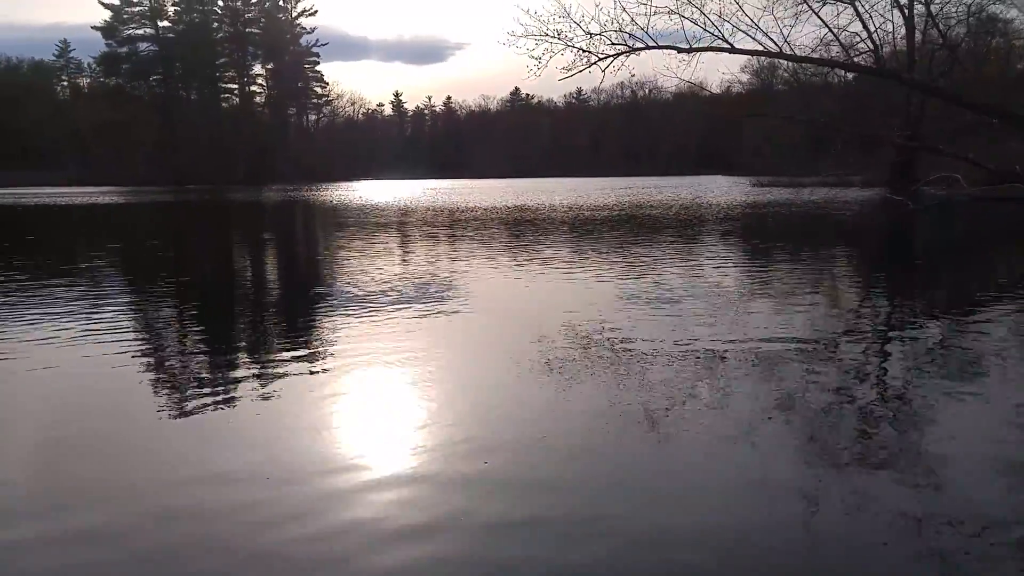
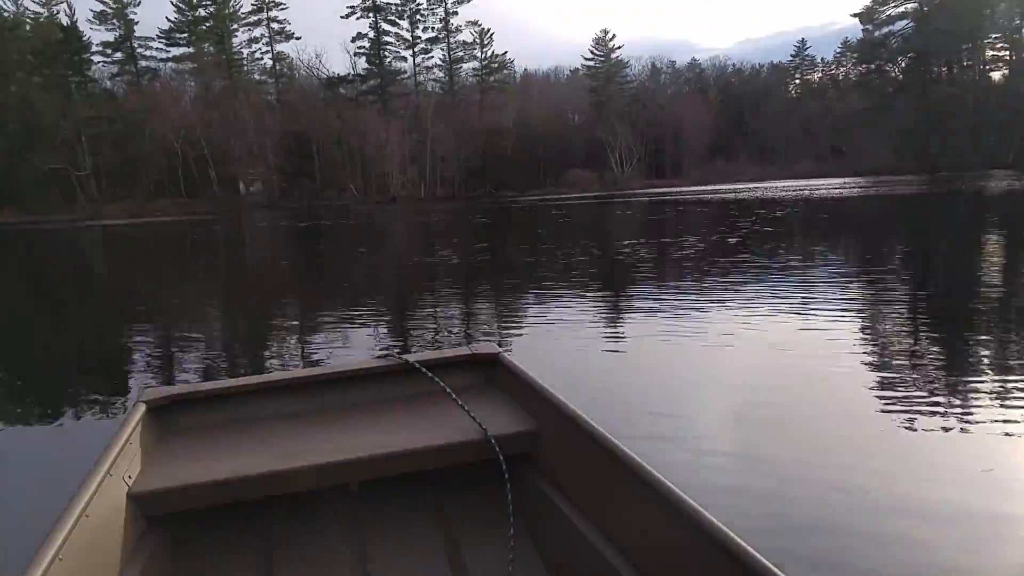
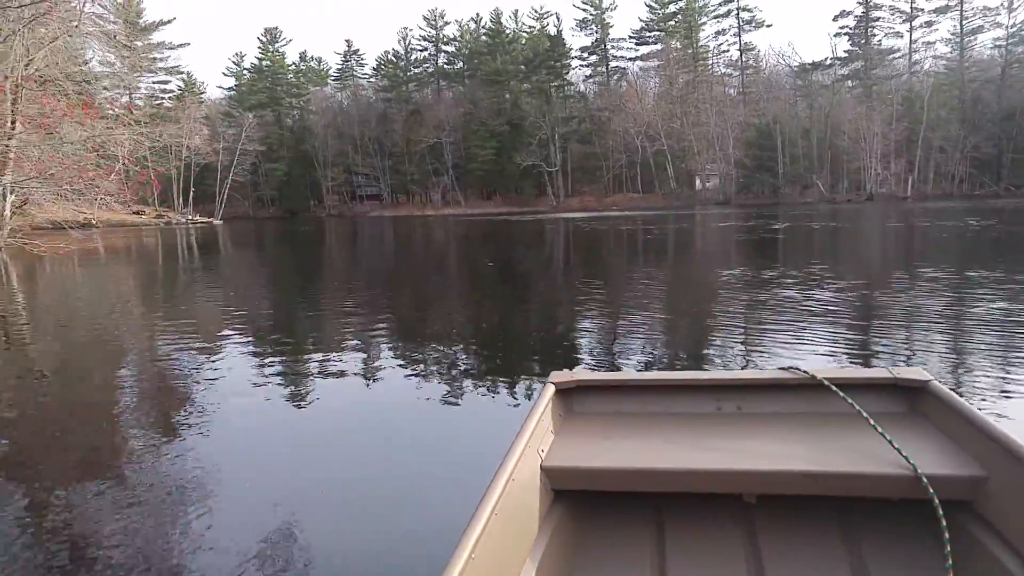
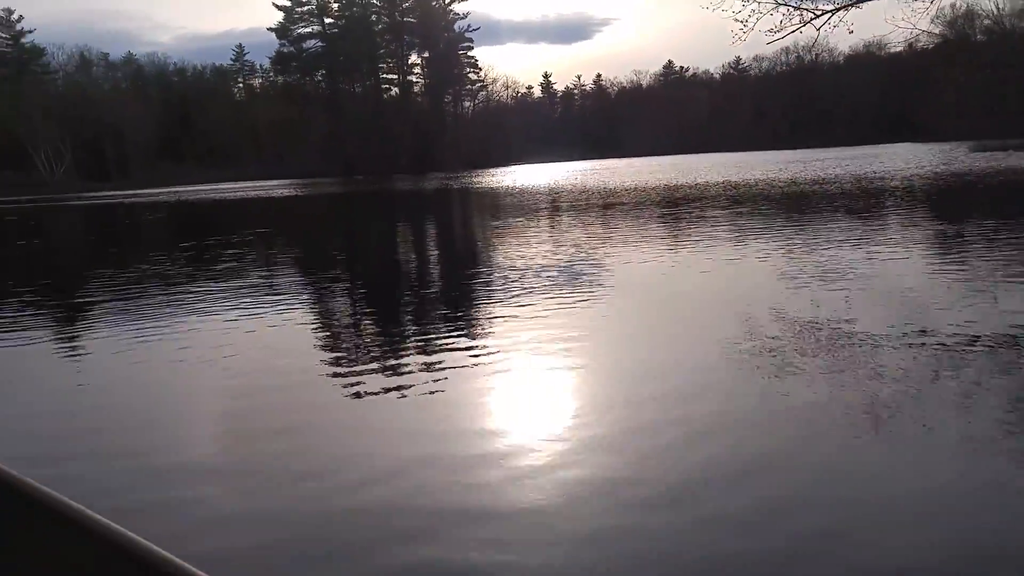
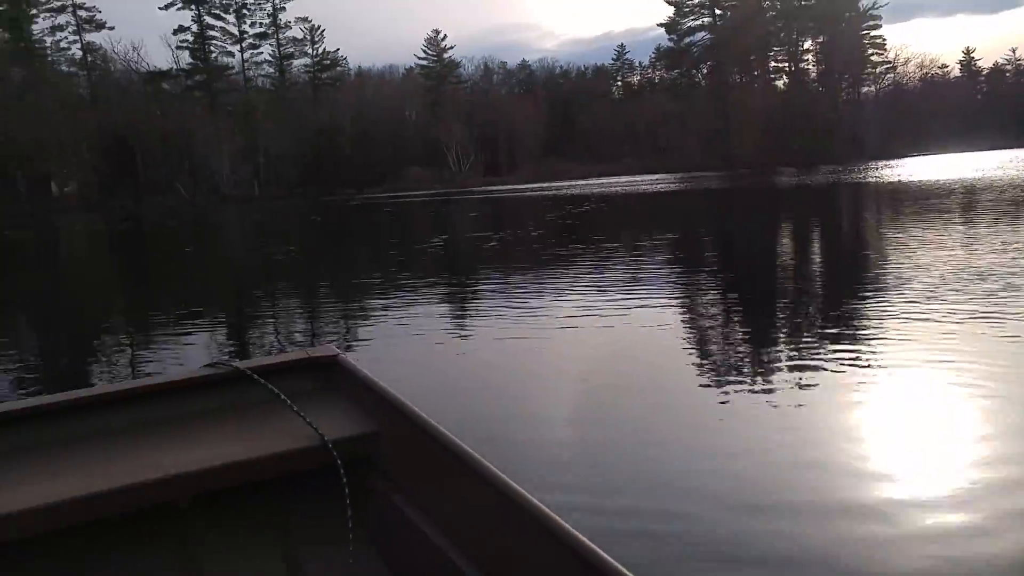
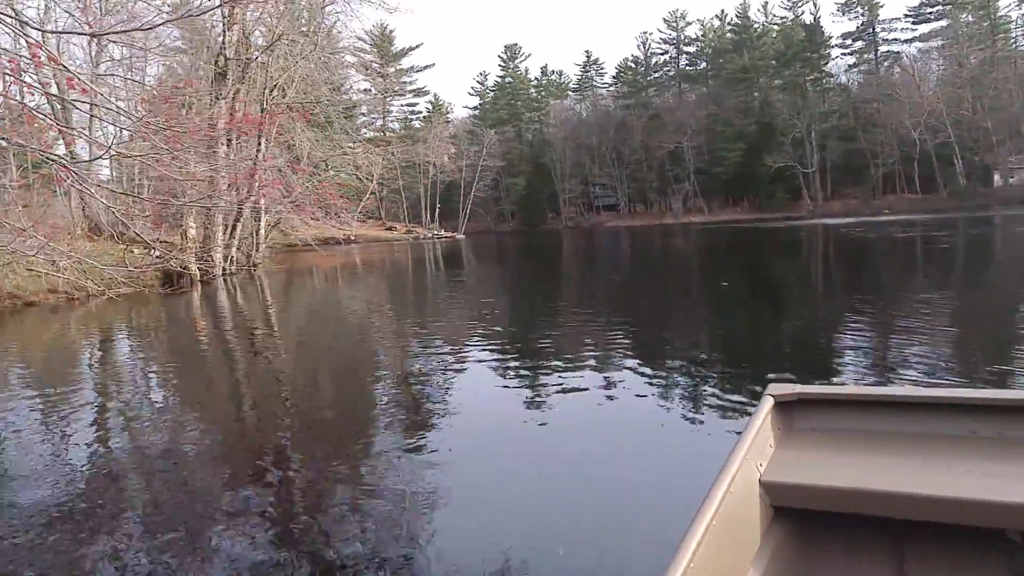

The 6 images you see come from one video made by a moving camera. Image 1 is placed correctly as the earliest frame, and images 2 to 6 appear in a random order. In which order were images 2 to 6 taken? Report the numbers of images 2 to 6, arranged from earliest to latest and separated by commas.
4, 5, 2, 3, 6
